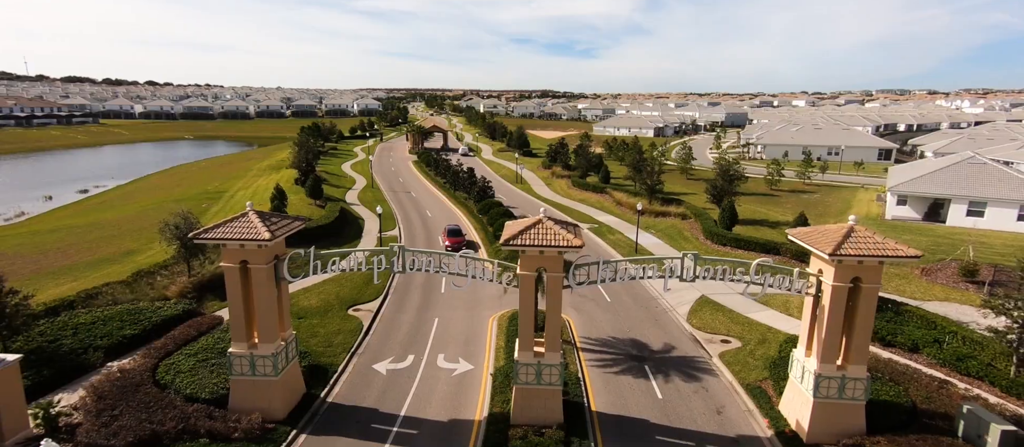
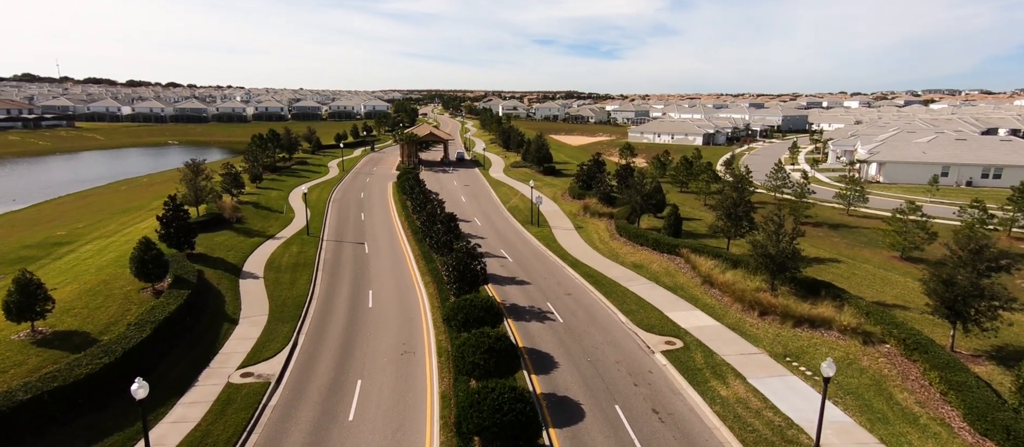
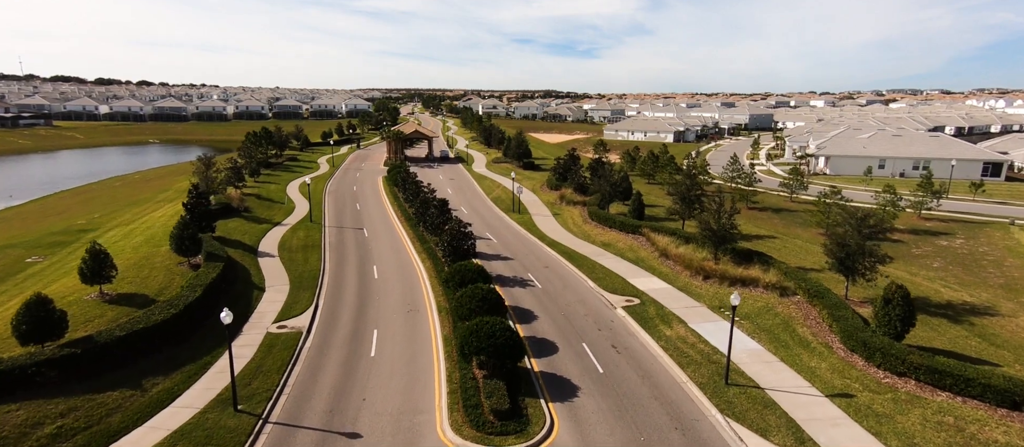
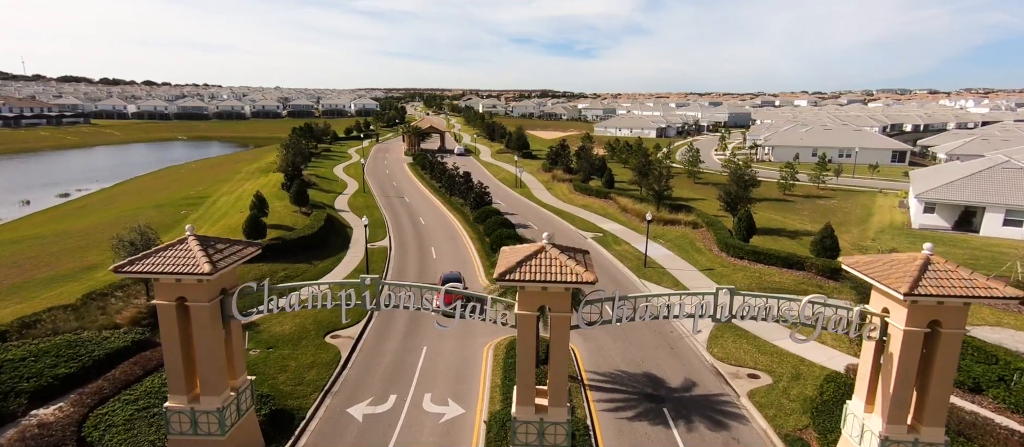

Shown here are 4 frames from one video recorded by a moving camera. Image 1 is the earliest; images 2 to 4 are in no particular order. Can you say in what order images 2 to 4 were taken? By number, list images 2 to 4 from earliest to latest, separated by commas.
4, 3, 2
